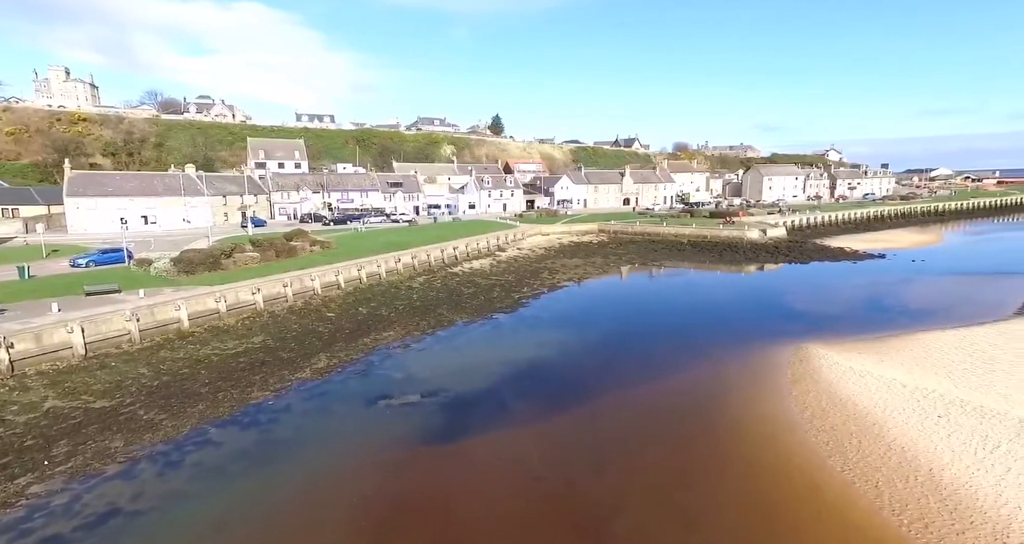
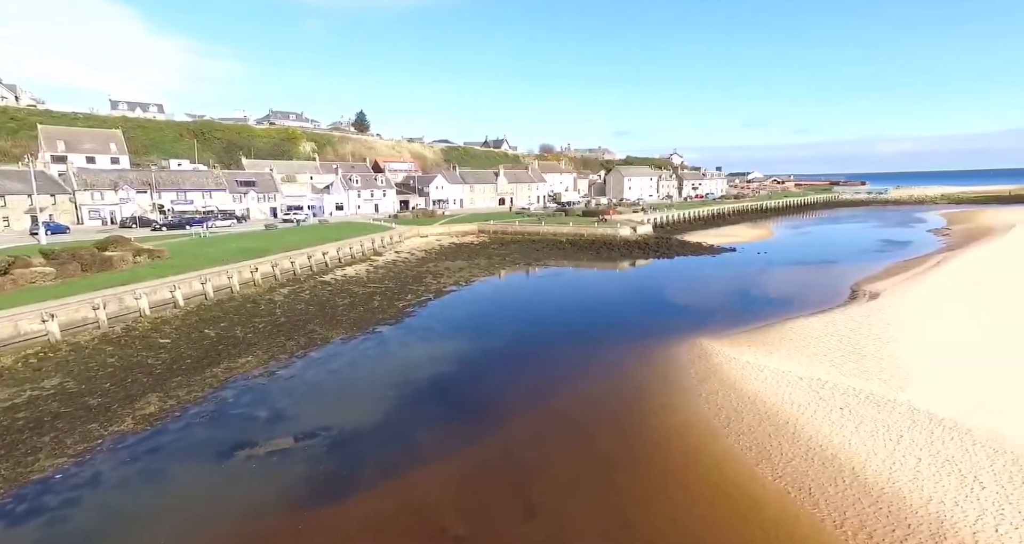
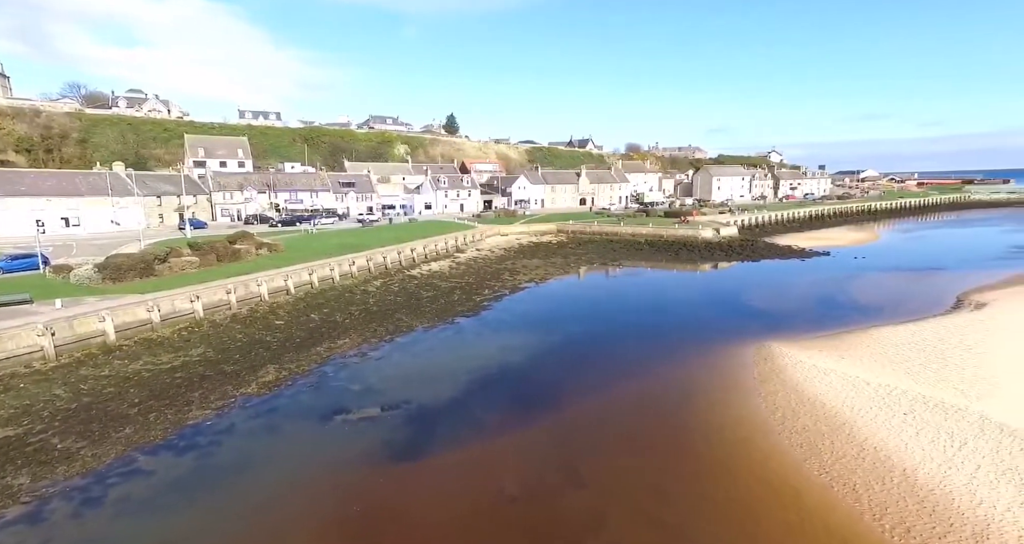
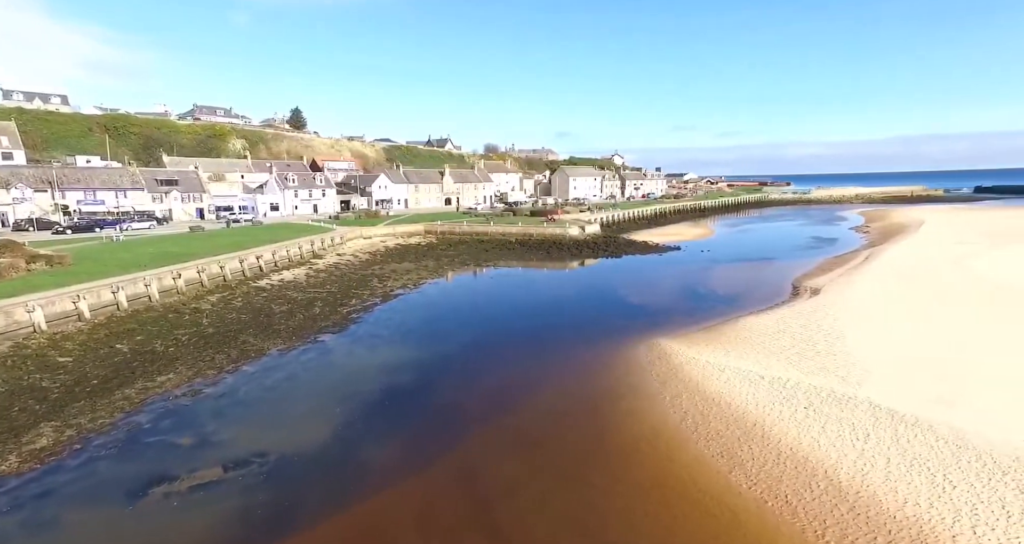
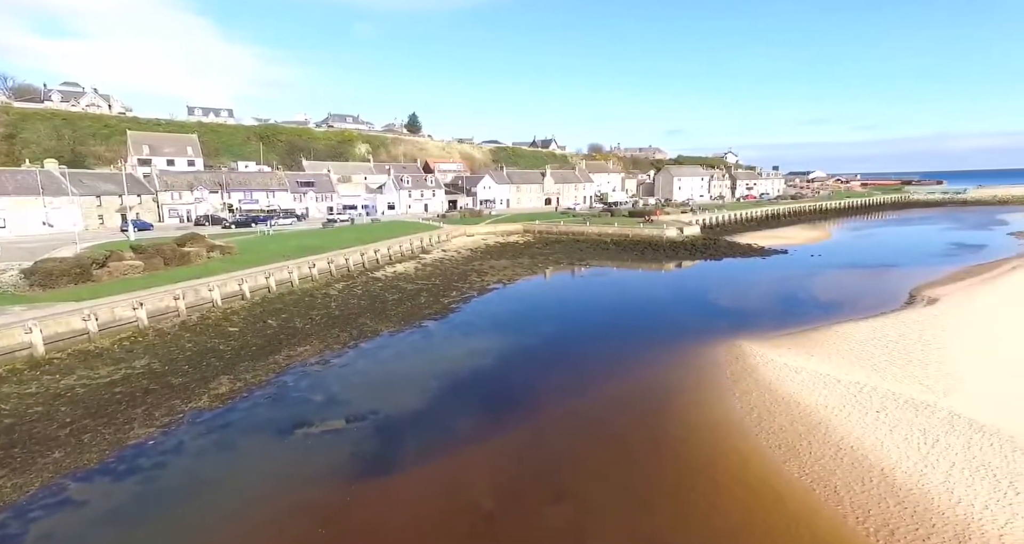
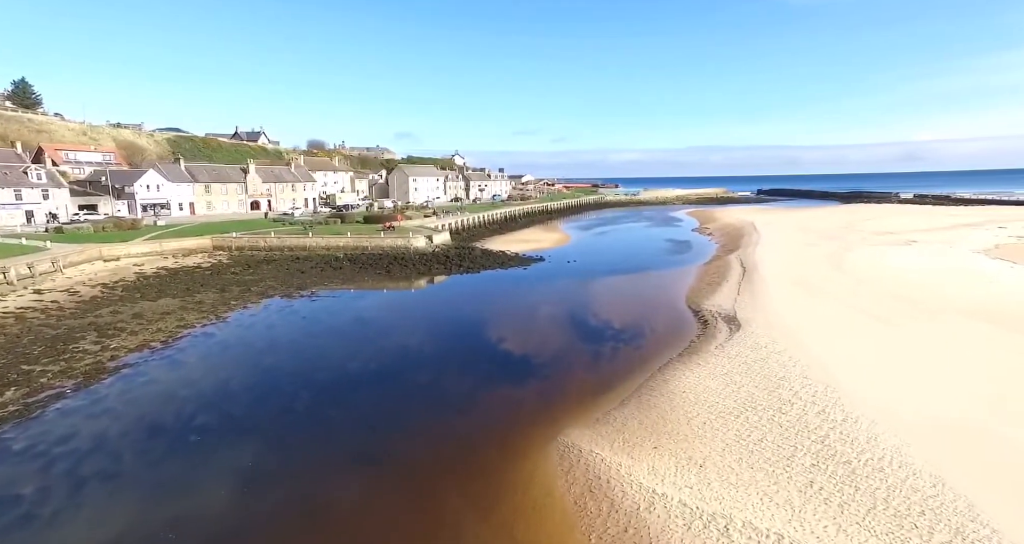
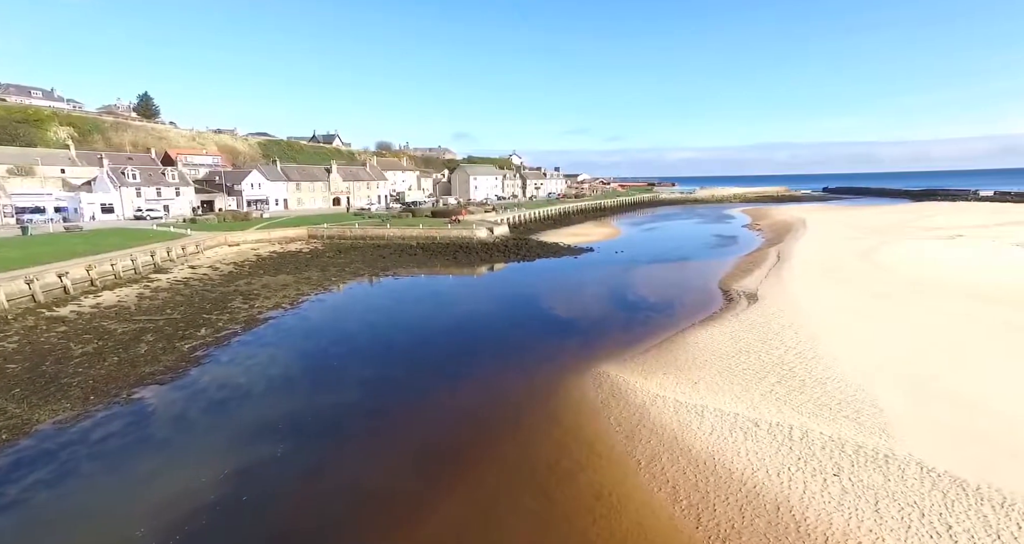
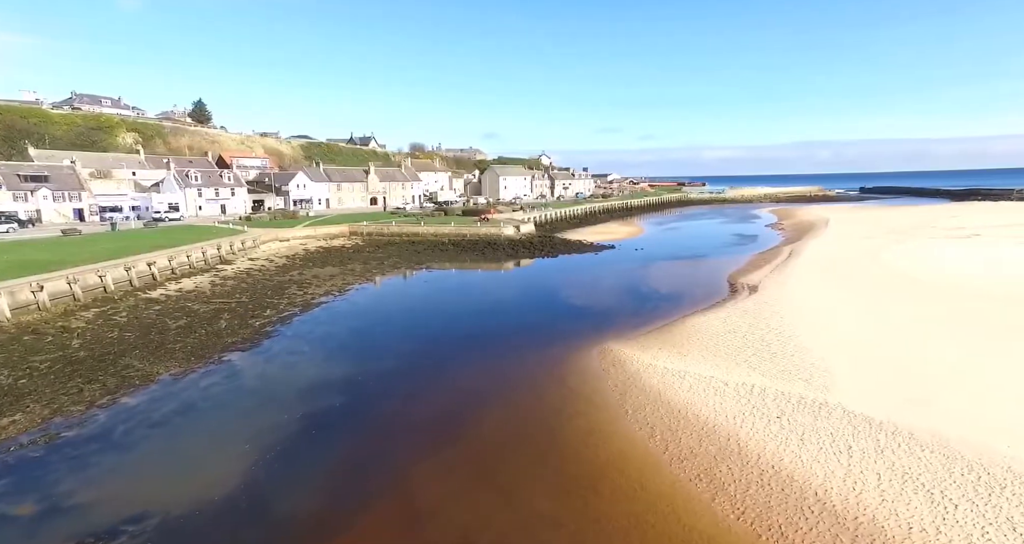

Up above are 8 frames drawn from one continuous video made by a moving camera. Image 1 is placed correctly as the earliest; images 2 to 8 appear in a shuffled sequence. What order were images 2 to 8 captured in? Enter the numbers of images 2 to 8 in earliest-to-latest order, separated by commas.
3, 5, 2, 4, 8, 7, 6
